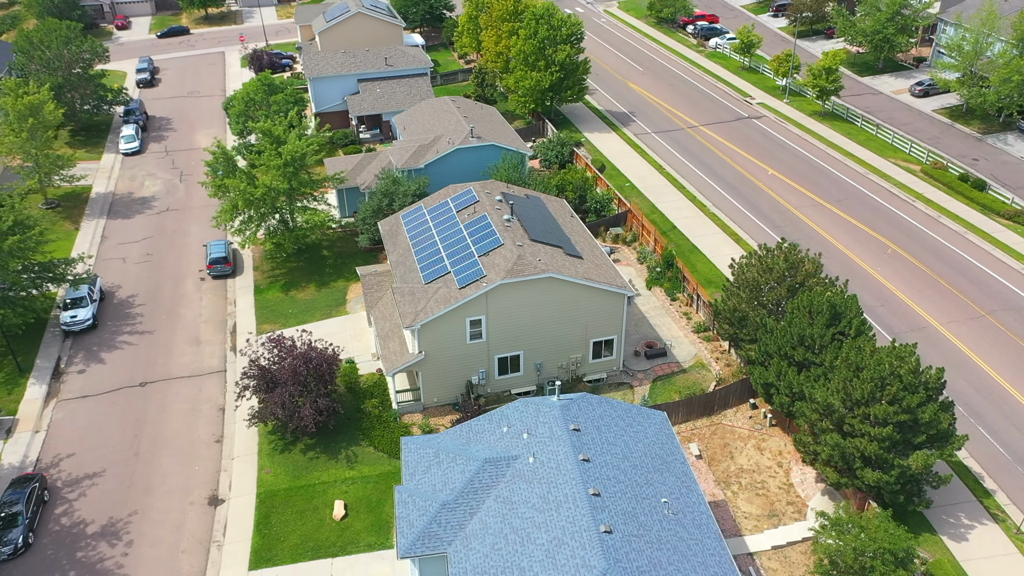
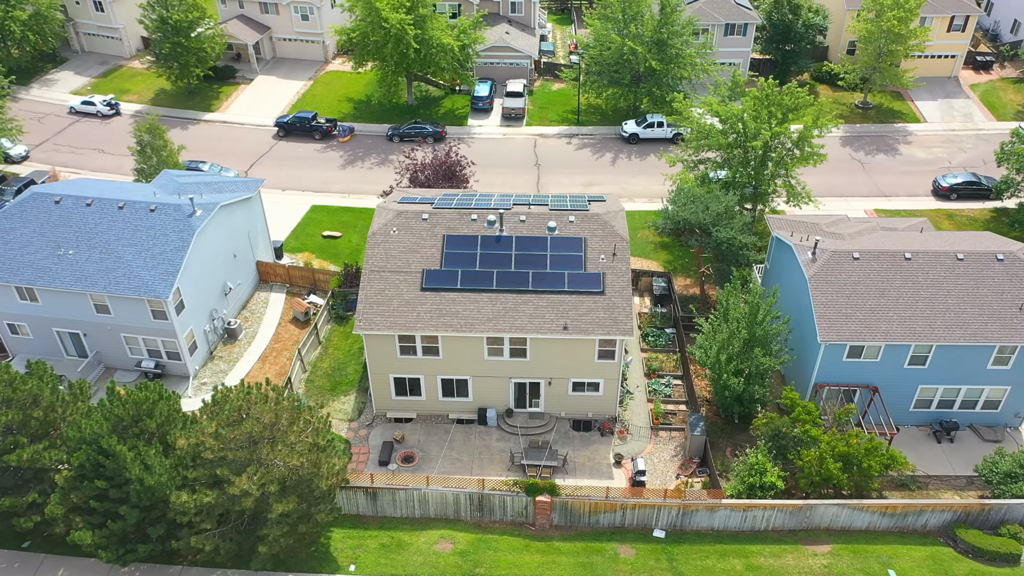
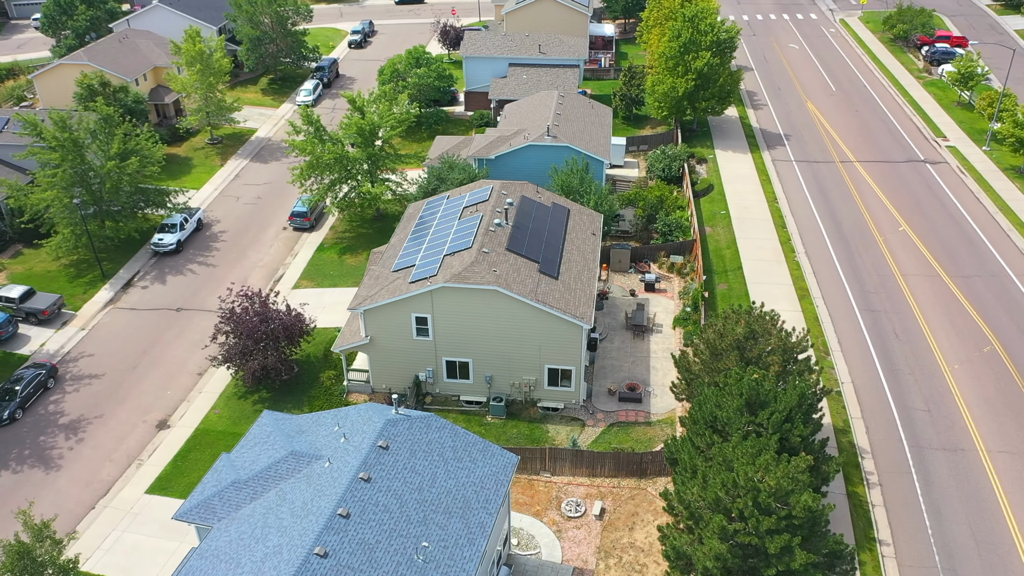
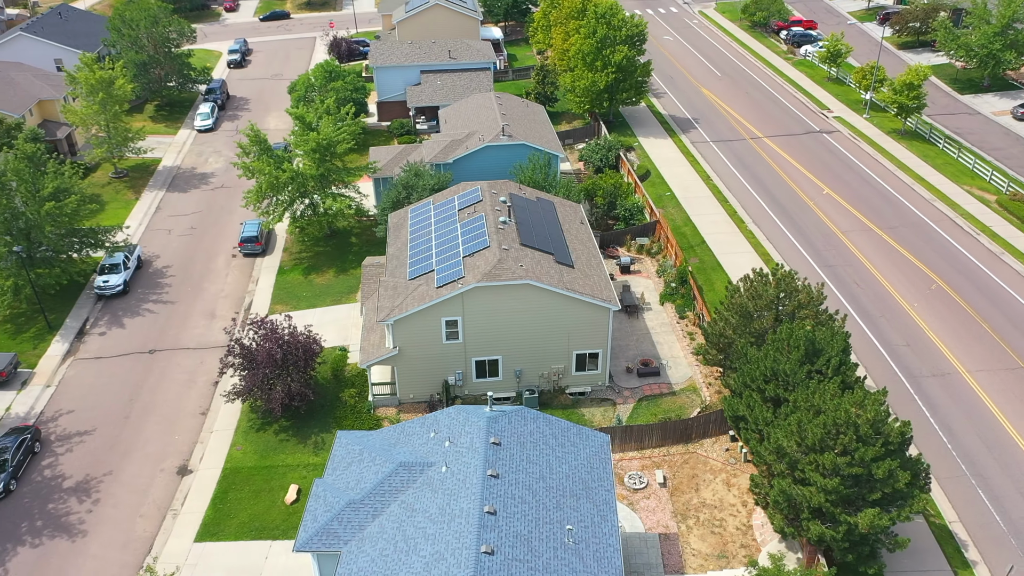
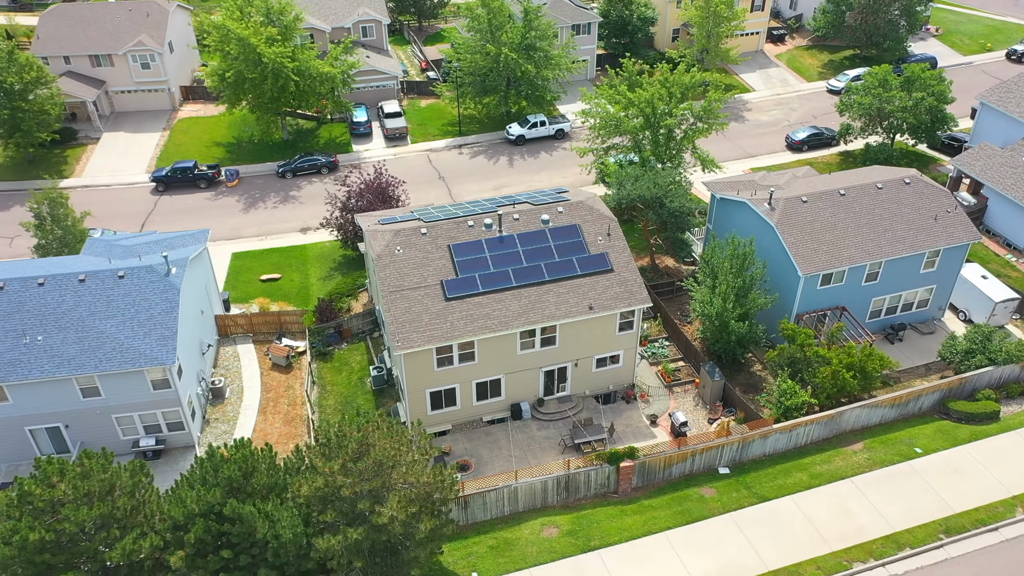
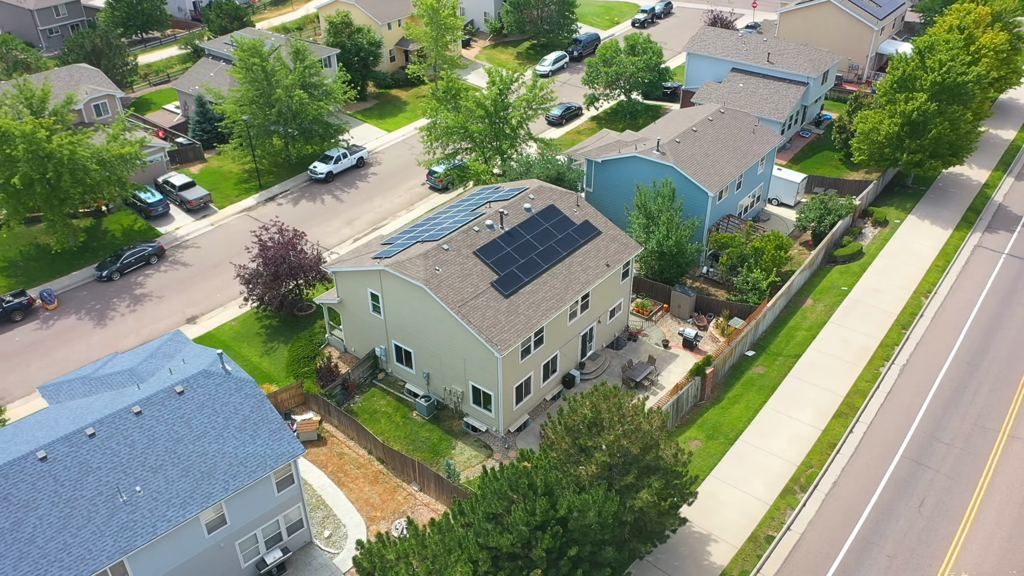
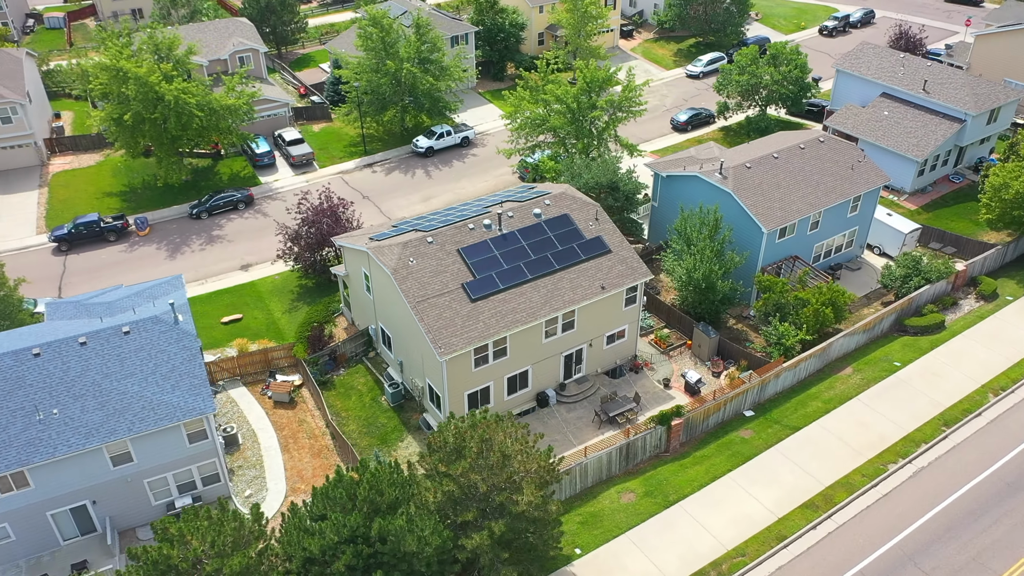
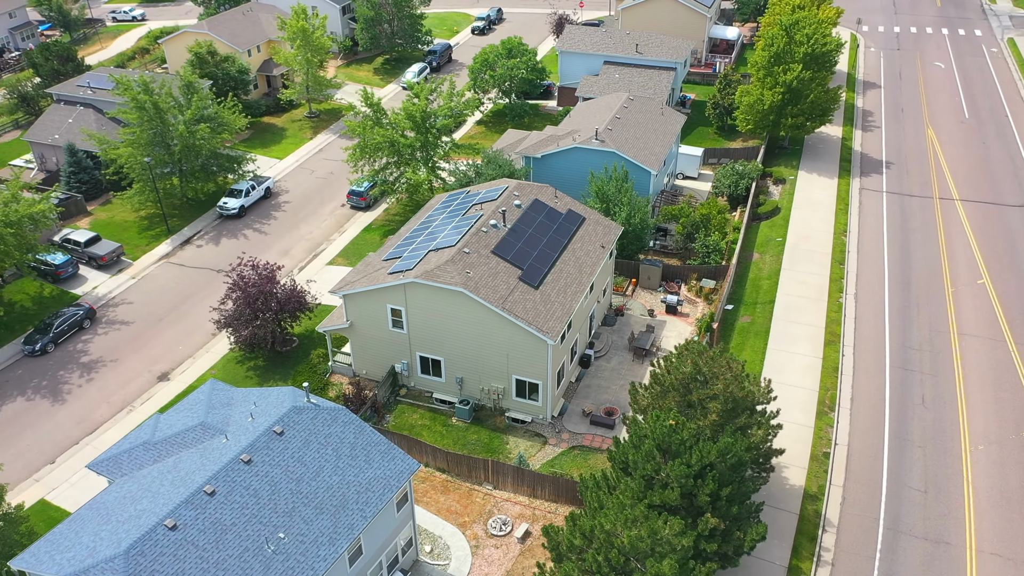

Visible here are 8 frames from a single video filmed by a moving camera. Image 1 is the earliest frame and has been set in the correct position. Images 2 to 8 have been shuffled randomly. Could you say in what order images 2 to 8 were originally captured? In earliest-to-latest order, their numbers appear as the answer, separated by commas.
4, 3, 8, 6, 7, 5, 2
